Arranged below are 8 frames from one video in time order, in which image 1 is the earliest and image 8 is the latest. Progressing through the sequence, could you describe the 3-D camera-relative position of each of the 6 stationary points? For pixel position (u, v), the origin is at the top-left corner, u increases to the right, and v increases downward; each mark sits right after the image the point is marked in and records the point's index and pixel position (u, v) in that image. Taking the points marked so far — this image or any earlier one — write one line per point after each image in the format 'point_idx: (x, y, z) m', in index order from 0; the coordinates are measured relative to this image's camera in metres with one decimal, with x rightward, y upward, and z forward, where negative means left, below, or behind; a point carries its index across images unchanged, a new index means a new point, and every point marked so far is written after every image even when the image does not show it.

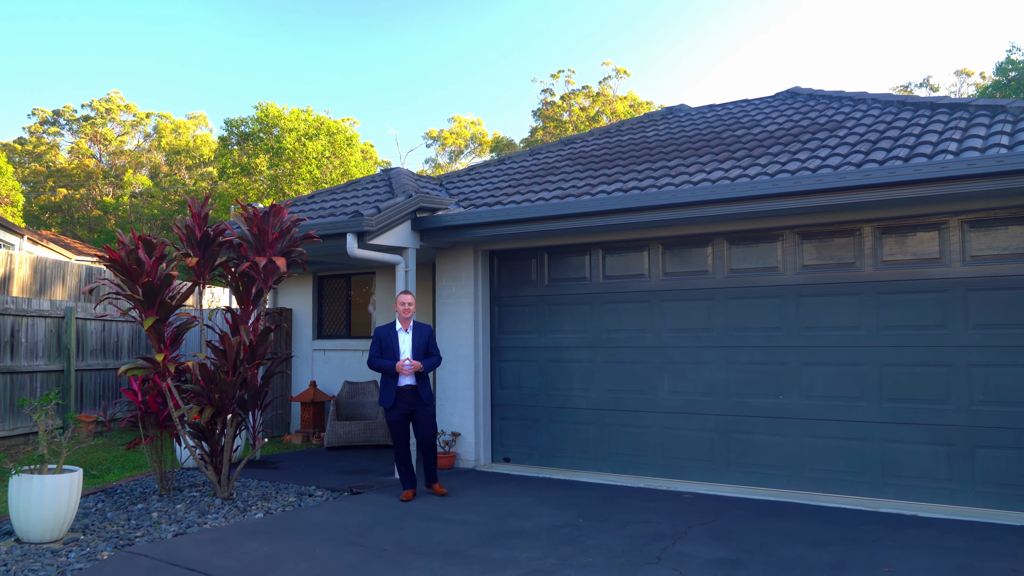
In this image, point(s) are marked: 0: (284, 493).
0: (-2.2, -2.0, +7.0) m
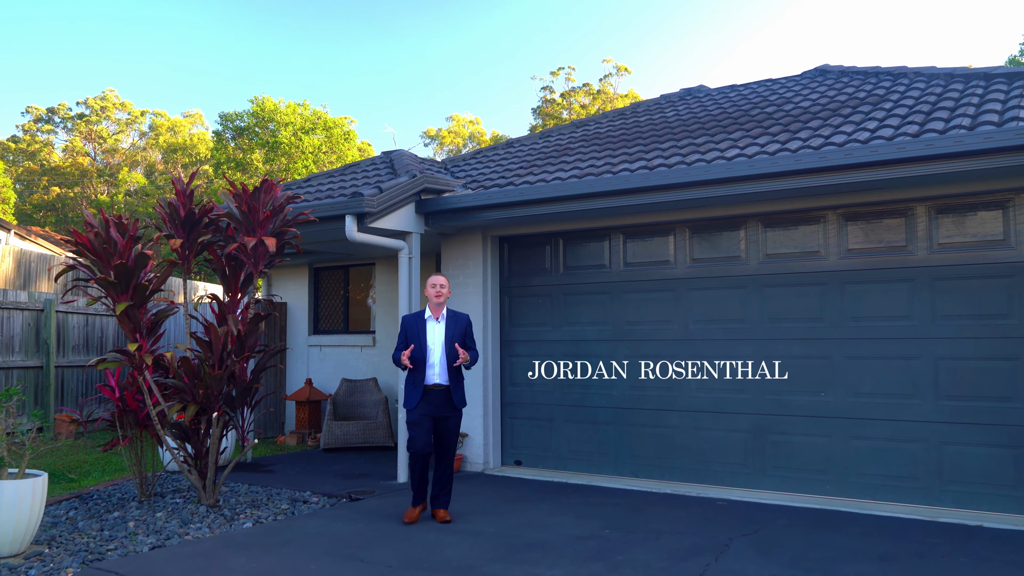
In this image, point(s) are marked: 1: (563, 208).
0: (-2.1, -1.8, +6.4) m
1: (+0.5, +0.8, +6.8) m
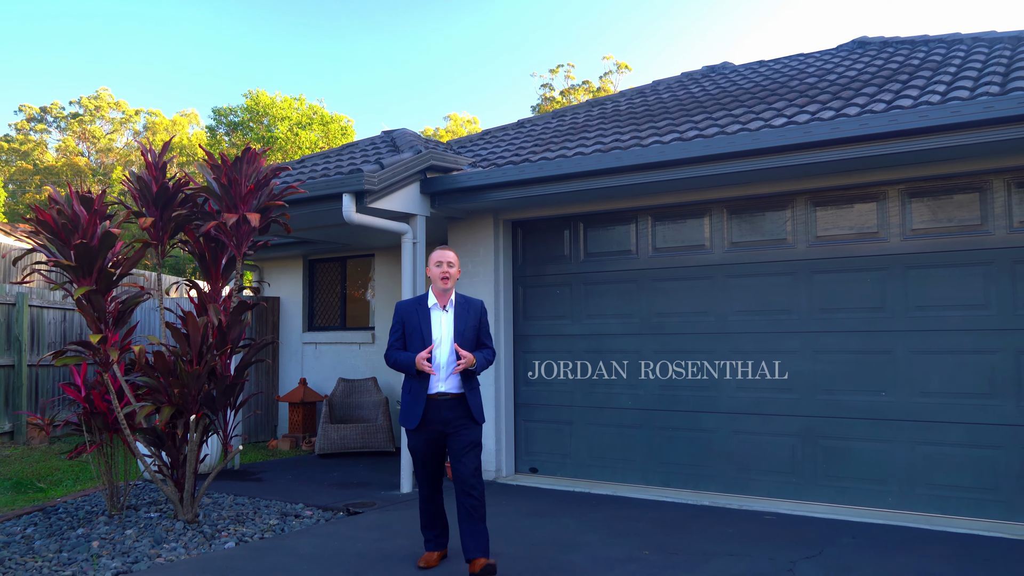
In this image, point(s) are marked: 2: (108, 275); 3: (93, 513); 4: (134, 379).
0: (-1.9, -1.7, +5.6) m
1: (+0.6, +0.9, +6.1) m
2: (-2.7, +0.1, +4.8) m
3: (-3.2, -1.7, +5.7) m
4: (-2.7, -0.6, +5.2) m
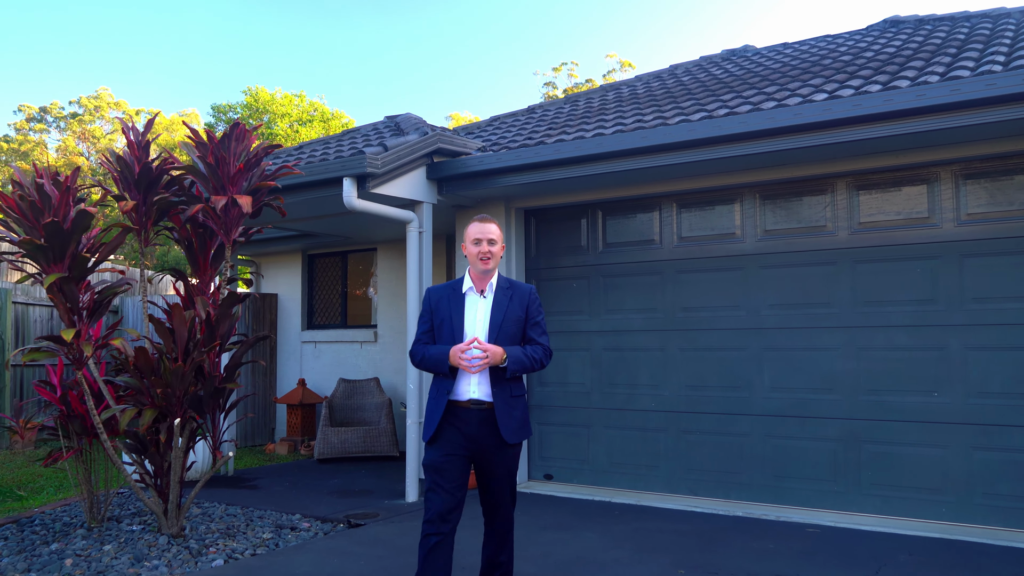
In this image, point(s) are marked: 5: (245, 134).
0: (-1.8, -1.7, +5.2) m
1: (+0.7, +0.9, +5.6) m
2: (-2.6, +0.1, +4.3) m
3: (-3.1, -1.7, +5.2) m
4: (-2.6, -0.6, +4.7) m
5: (-1.8, +1.0, +5.0) m
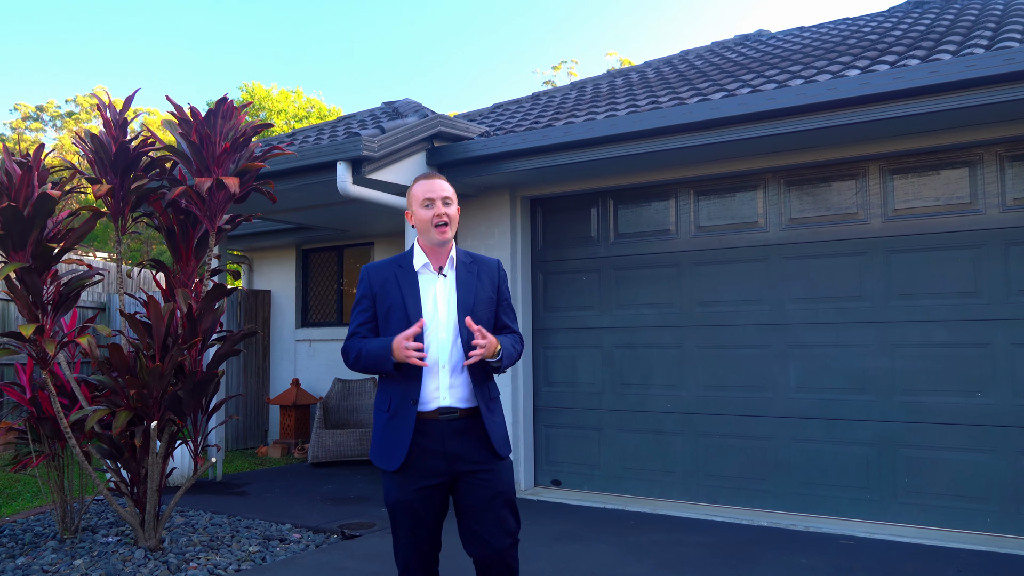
0: (-1.7, -1.6, +4.8) m
1: (+0.8, +1.0, +5.2) m
2: (-2.5, +0.2, +4.0) m
3: (-3.1, -1.6, +4.8) m
4: (-2.5, -0.5, +4.3) m
5: (-1.7, +1.1, +4.6) m
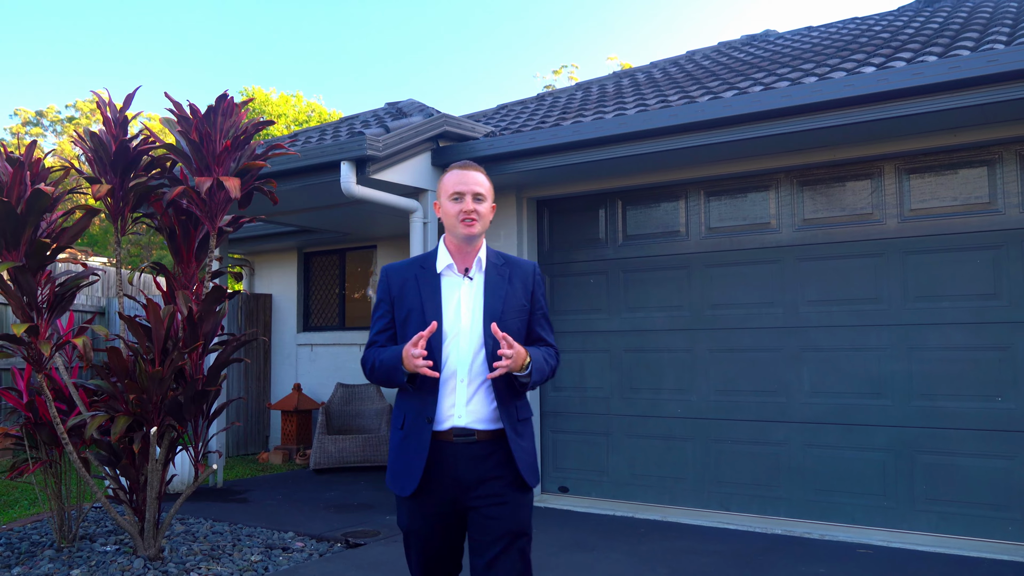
0: (-1.7, -1.6, +4.7) m
1: (+0.8, +1.0, +5.1) m
2: (-2.5, +0.2, +3.8) m
3: (-3.0, -1.7, +4.7) m
4: (-2.5, -0.5, +4.2) m
5: (-1.7, +1.1, +4.5) m
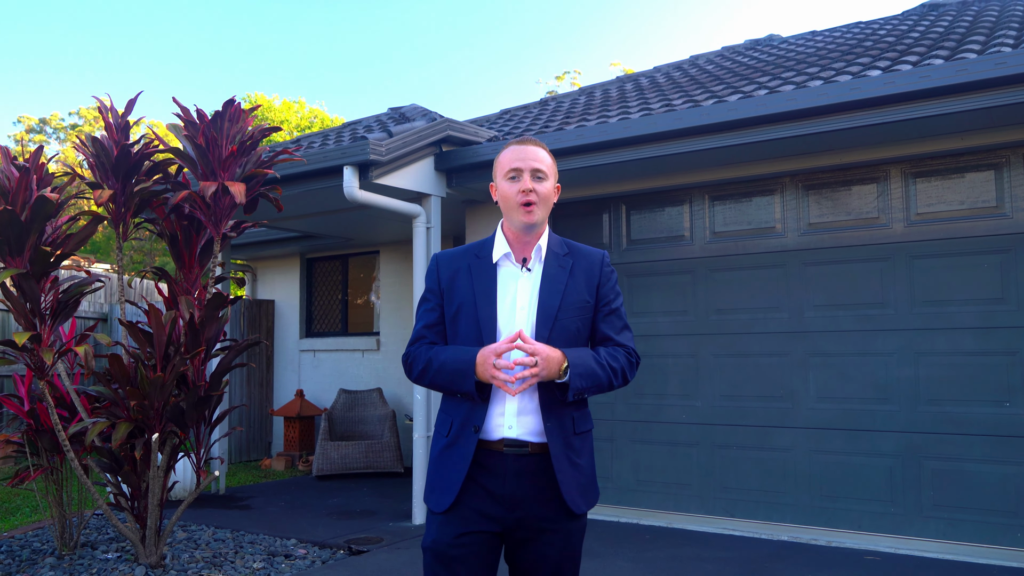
0: (-1.7, -1.7, +4.6) m
1: (+0.9, +0.9, +5.1) m
2: (-2.4, +0.2, +3.8) m
3: (-3.0, -1.7, +4.7) m
4: (-2.4, -0.6, +4.2) m
5: (-1.7, +1.1, +4.5) m
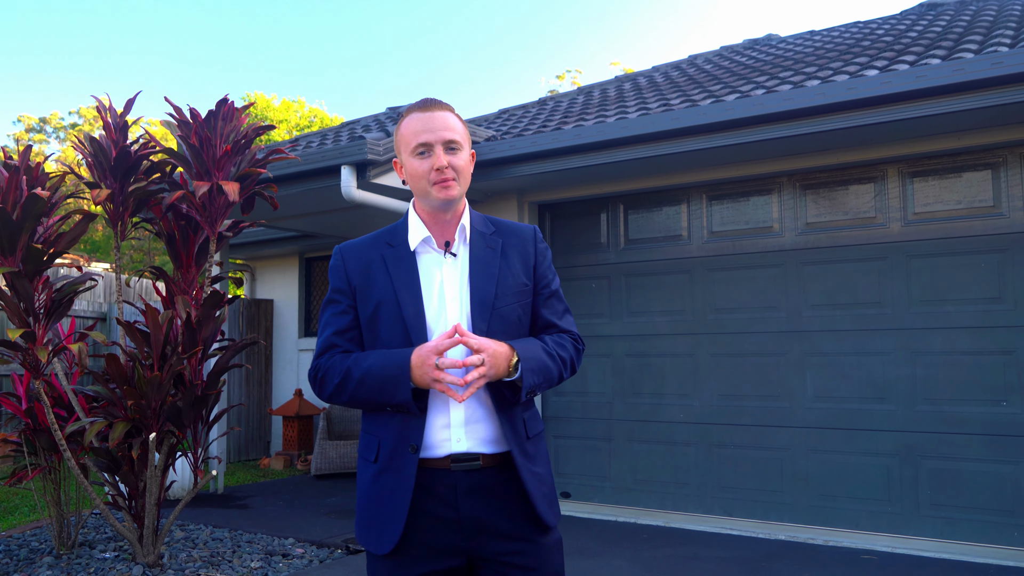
0: (-1.7, -1.7, +4.6) m
1: (+0.8, +0.9, +5.1) m
2: (-2.5, +0.2, +3.8) m
3: (-3.0, -1.7, +4.7) m
4: (-2.5, -0.6, +4.2) m
5: (-1.7, +1.1, +4.5) m
